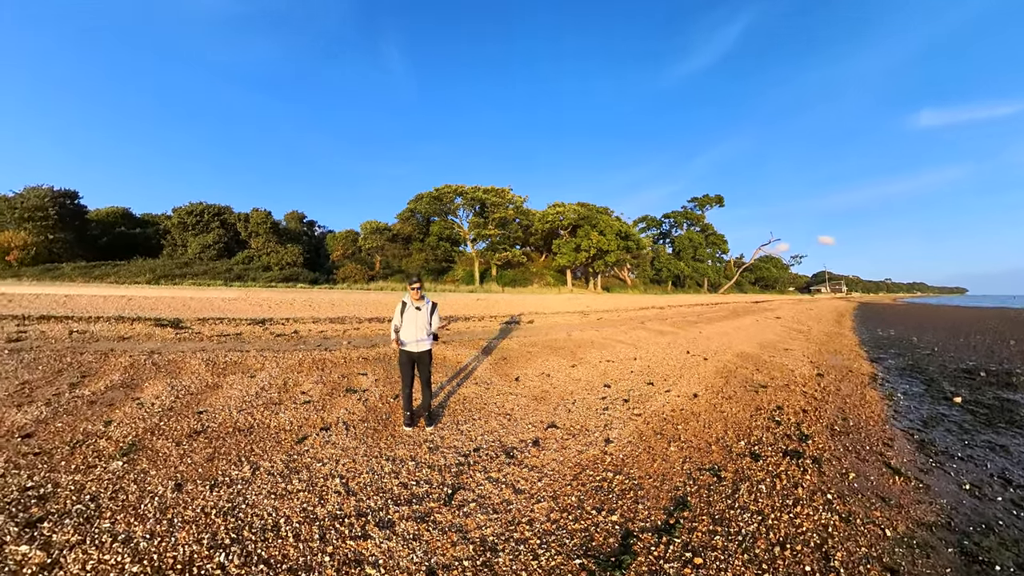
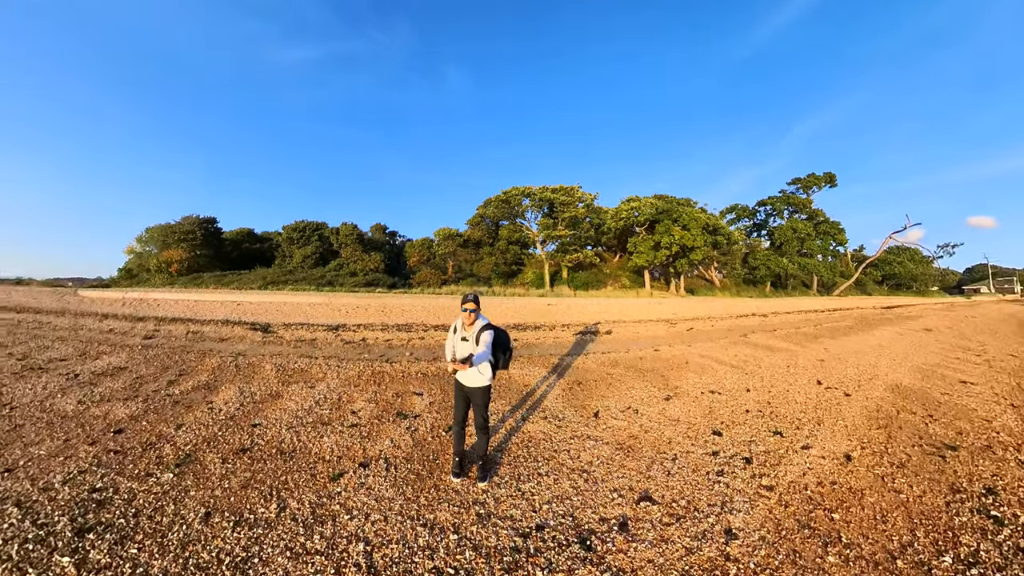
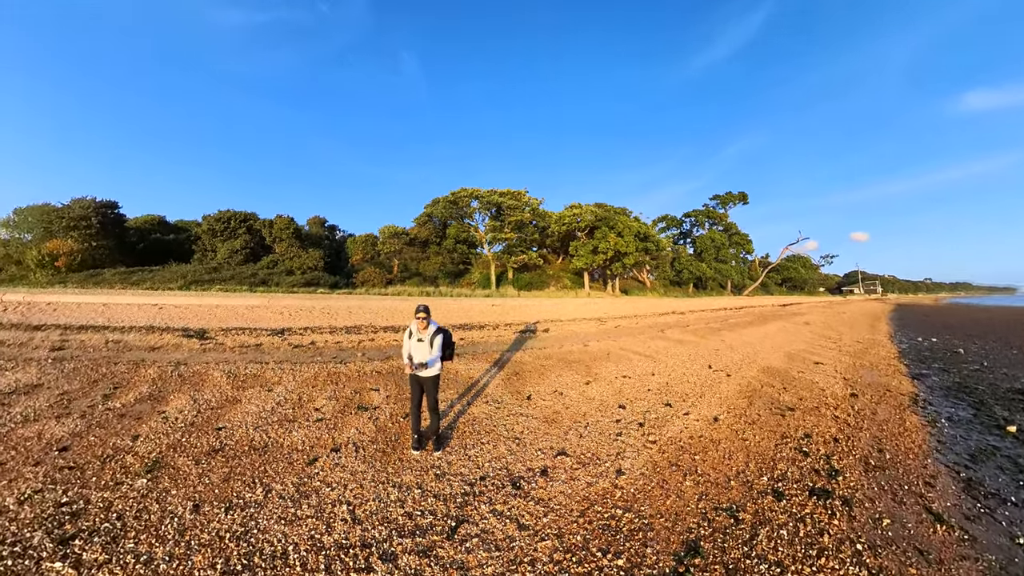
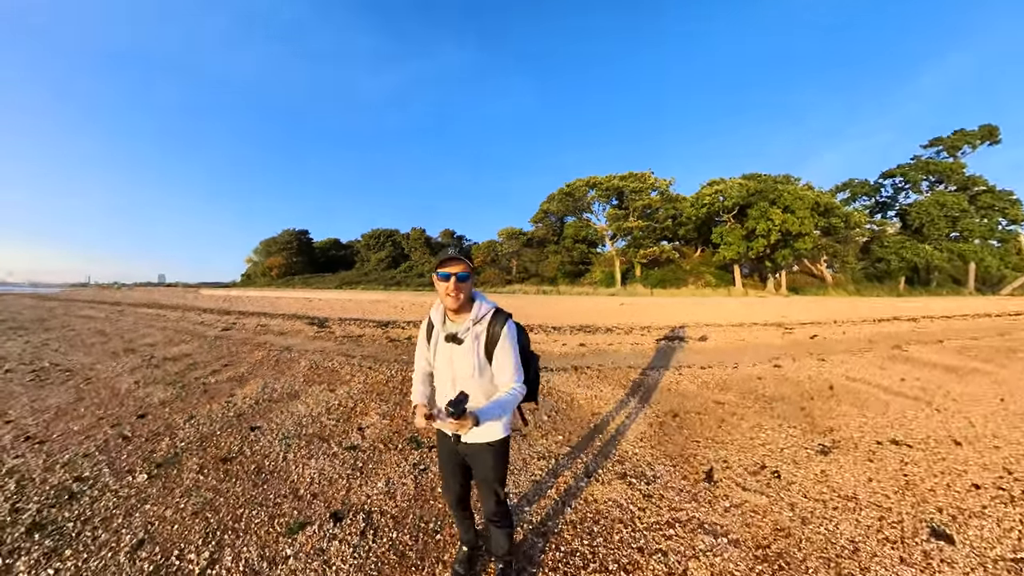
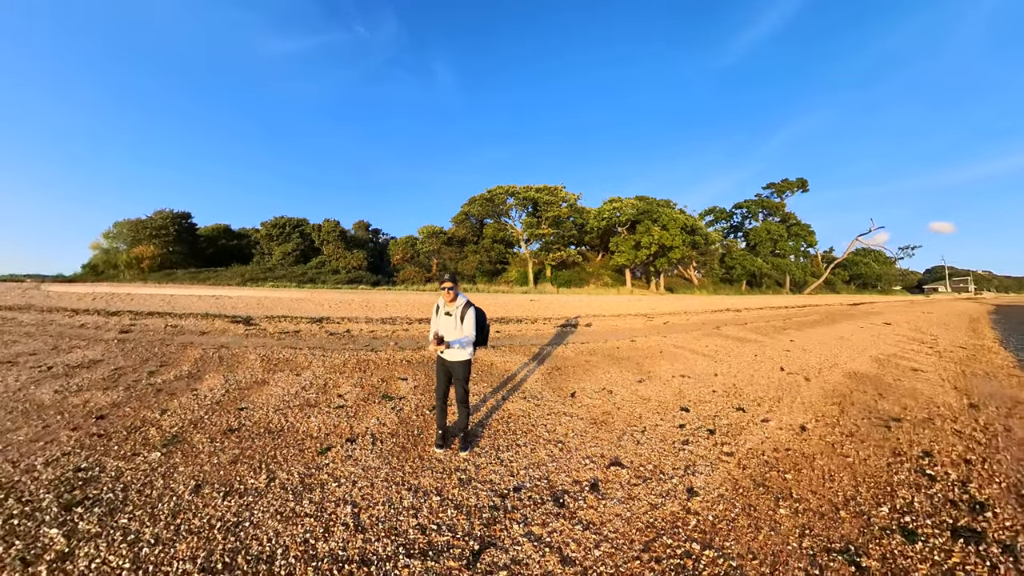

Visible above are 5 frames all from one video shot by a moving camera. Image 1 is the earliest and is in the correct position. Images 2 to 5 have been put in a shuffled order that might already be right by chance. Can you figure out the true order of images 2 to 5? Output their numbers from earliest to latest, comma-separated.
3, 5, 2, 4
